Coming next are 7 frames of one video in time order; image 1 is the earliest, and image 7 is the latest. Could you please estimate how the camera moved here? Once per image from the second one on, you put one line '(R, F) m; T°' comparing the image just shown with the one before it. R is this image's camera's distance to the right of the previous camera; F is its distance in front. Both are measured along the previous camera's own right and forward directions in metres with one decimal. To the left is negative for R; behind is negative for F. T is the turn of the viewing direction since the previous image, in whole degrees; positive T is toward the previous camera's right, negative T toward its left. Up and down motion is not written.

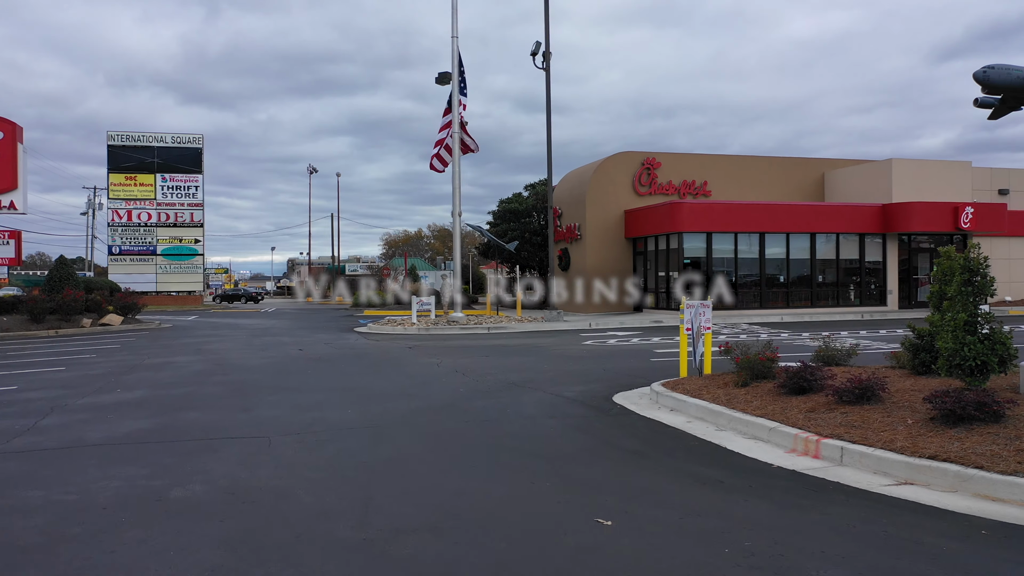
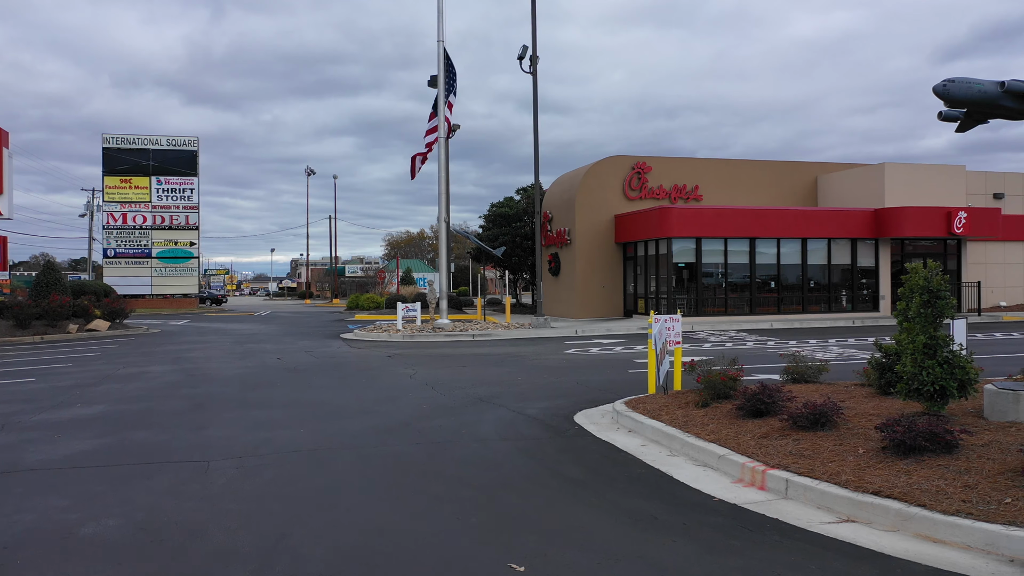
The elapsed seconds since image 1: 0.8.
(+0.4, +0.2) m; 0°
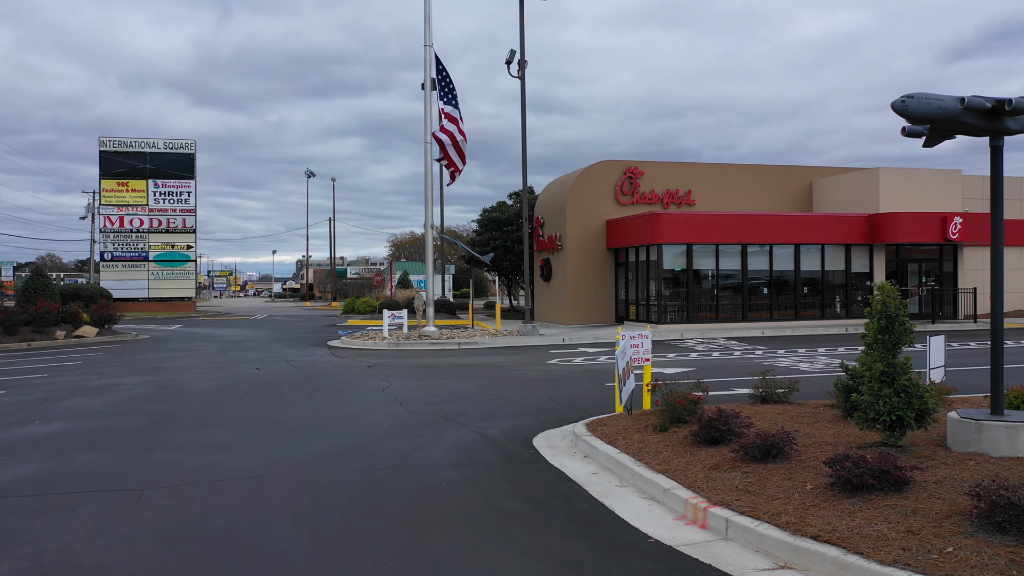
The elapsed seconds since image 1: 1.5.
(+0.4, +0.2) m; 0°
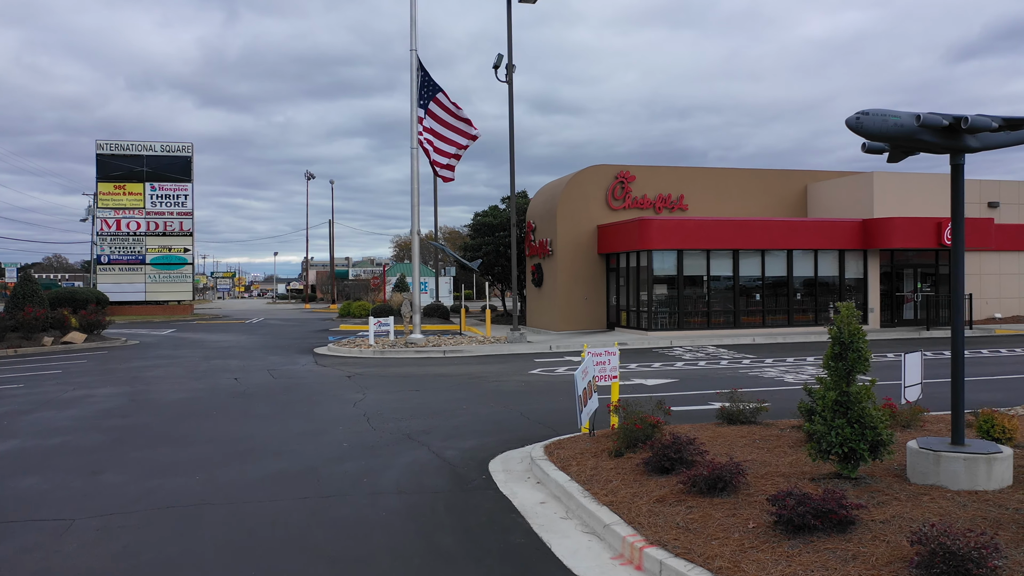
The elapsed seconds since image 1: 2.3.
(+0.4, +0.2) m; 0°
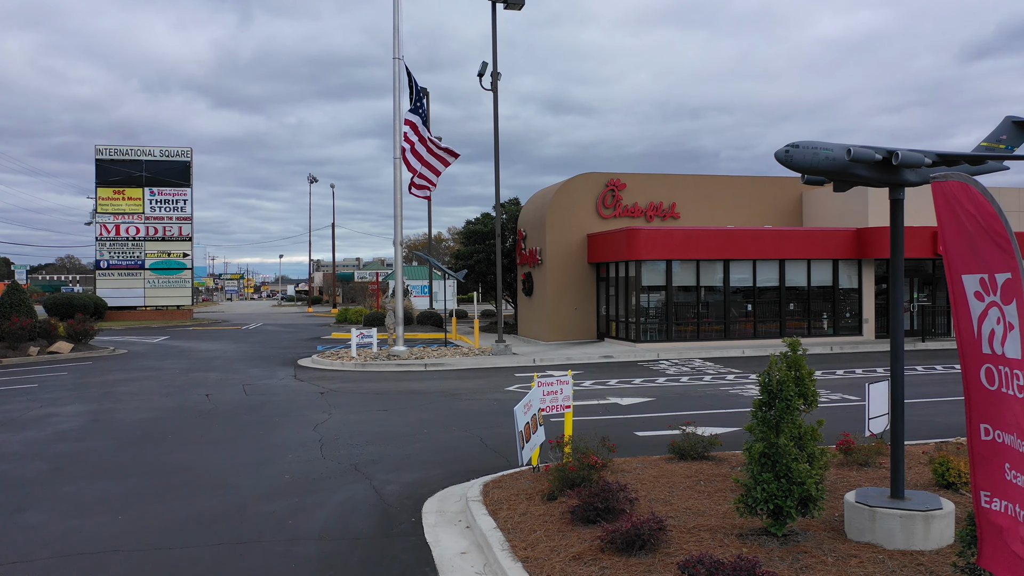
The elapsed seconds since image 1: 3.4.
(+0.6, +0.3) m; 0°
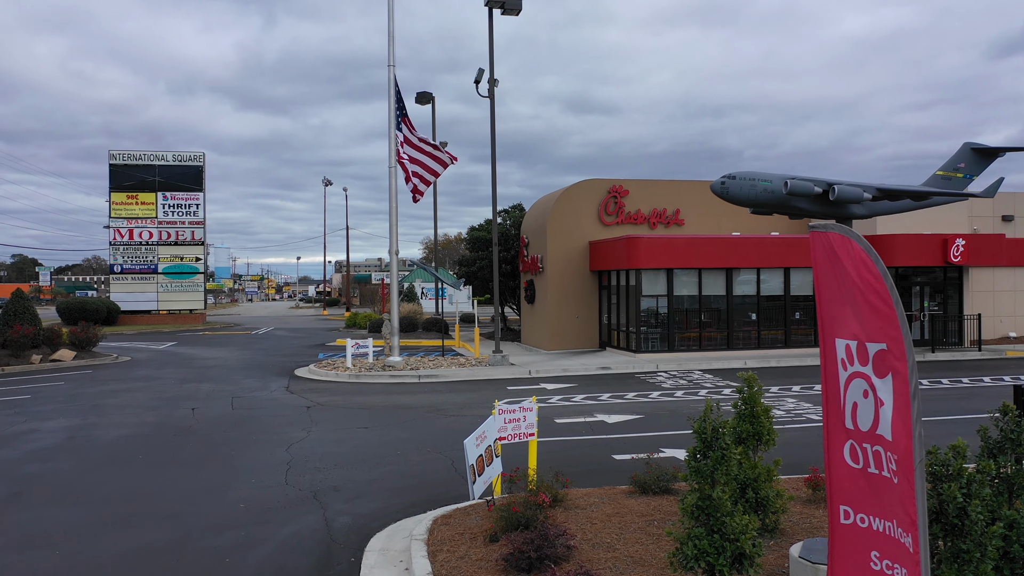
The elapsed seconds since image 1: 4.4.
(+0.6, +0.2) m; -1°
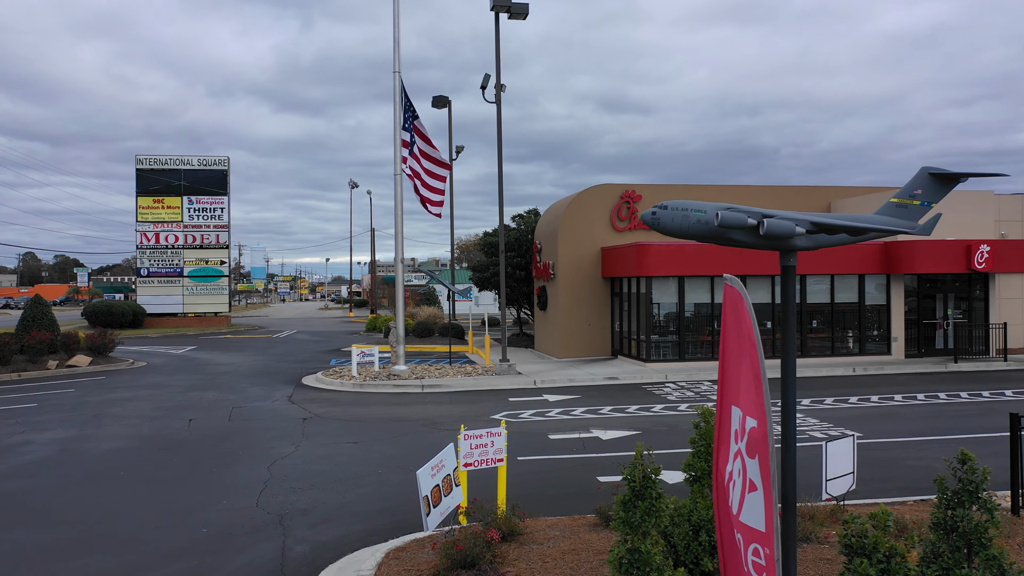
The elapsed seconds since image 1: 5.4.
(+0.6, +0.2) m; -2°
